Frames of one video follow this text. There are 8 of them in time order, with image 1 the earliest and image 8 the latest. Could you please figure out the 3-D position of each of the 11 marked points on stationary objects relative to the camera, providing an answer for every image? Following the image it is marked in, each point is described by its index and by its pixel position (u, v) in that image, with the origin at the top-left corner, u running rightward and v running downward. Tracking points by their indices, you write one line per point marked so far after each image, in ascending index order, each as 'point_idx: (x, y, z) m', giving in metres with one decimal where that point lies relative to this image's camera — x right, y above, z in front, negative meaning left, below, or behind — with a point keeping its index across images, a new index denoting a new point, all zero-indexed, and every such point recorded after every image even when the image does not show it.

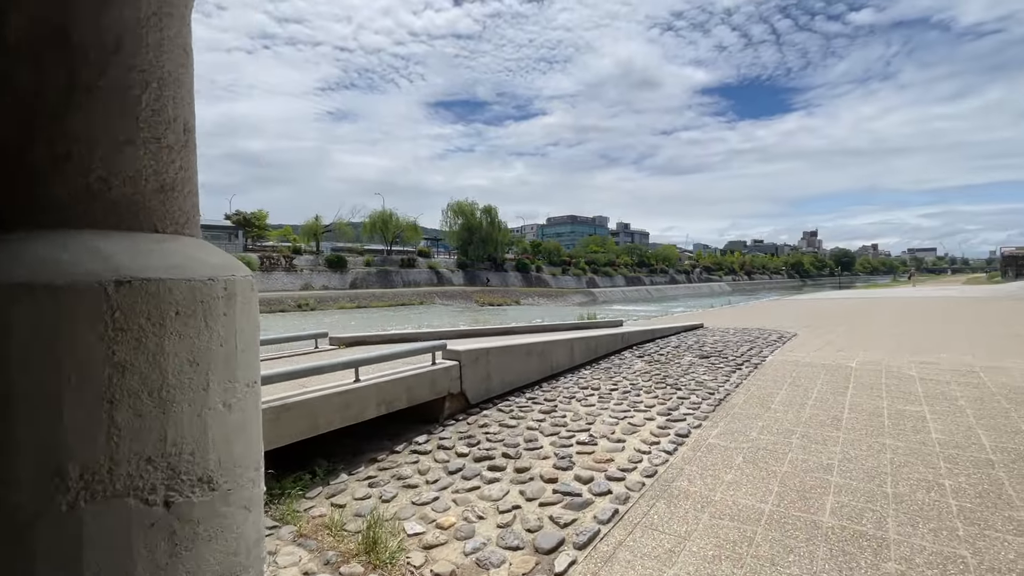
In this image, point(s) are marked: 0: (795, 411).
0: (+3.0, -1.3, +5.1) m
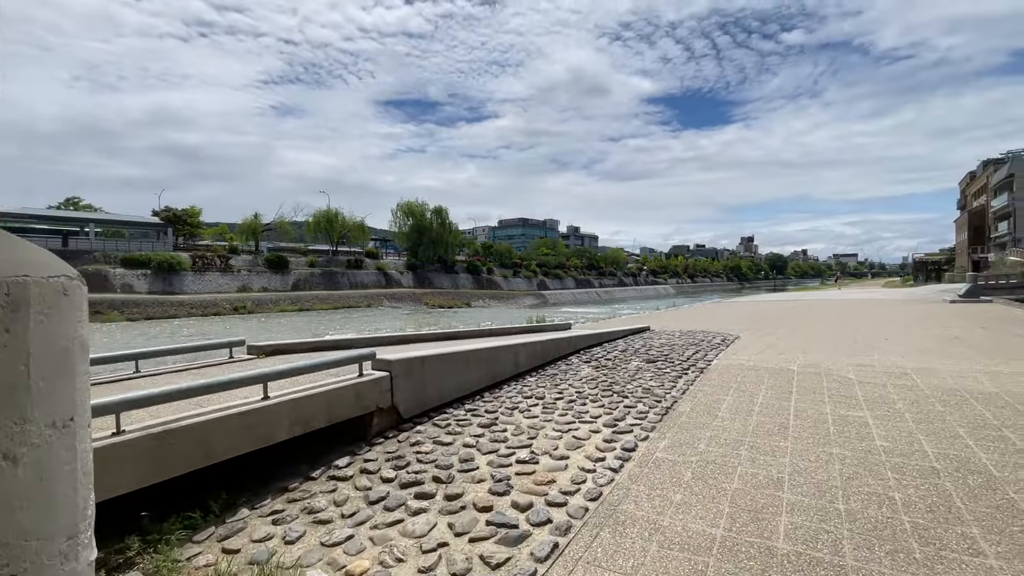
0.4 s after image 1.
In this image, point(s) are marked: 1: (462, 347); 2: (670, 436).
0: (+2.4, -1.4, +5.0) m
1: (-0.7, -0.8, +6.3) m
2: (+1.5, -1.4, +4.6) m
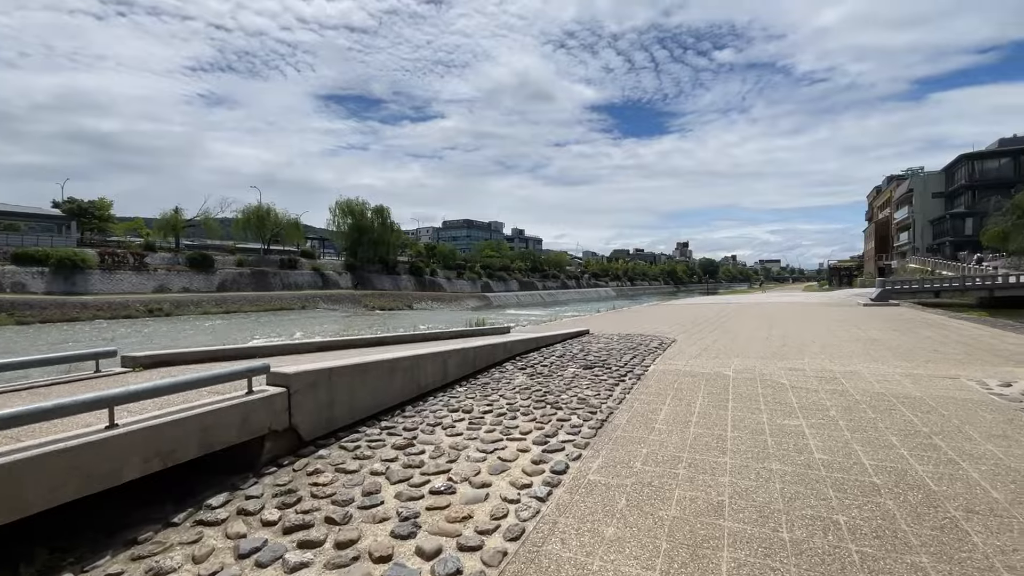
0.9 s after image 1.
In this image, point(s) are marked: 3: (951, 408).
0: (+1.6, -1.4, +4.6) m
1: (-1.5, -0.8, +5.6) m
2: (+0.8, -1.4, +4.2) m
3: (+4.6, -1.3, +5.0) m
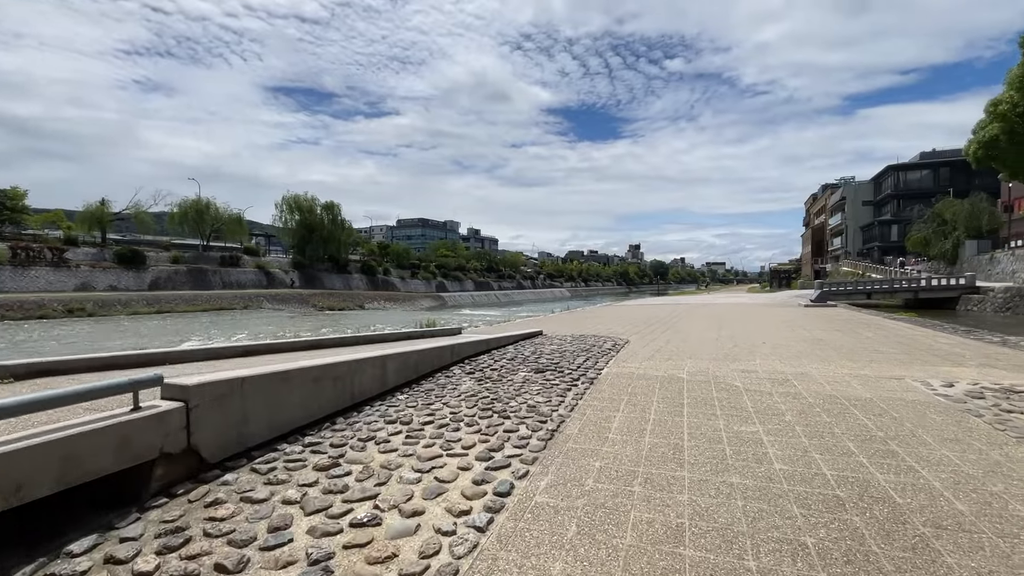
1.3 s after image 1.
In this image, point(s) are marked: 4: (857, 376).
0: (+1.1, -1.4, +4.3) m
1: (-2.1, -0.8, +5.0) m
2: (+0.3, -1.4, +3.8) m
3: (+4.0, -1.3, +5.0) m
4: (+4.7, -1.2, +6.5) m
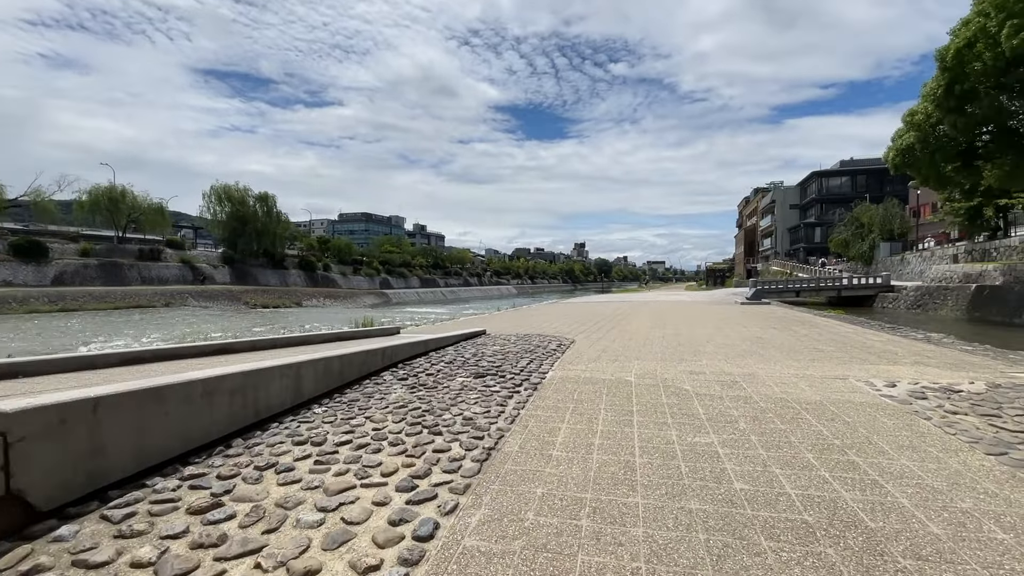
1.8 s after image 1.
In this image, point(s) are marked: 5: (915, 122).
0: (+0.5, -1.4, +3.8) m
1: (-2.7, -0.7, +4.1) m
2: (-0.2, -1.4, +3.2) m
3: (+3.4, -1.3, +4.8) m
4: (+3.8, -1.2, +6.4) m
5: (+16.6, +6.8, +19.8) m
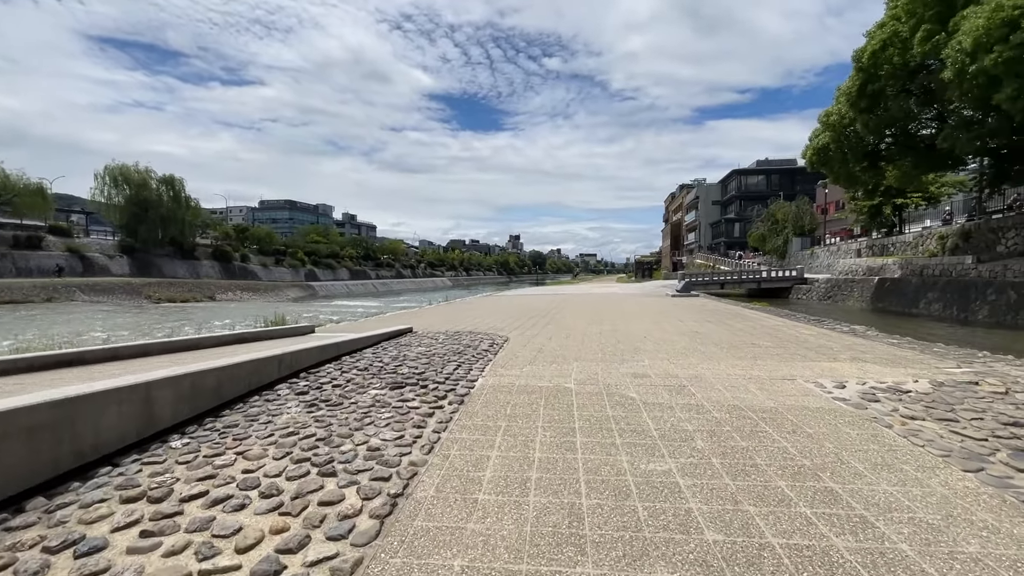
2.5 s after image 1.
0: (0.0, -1.4, +3.0) m
1: (-3.3, -0.7, +2.8) m
2: (-0.6, -1.4, +2.3) m
3: (+2.7, -1.2, +4.3) m
4: (+2.9, -1.1, +6.0) m
5: (+13.8, +7.2, +20.9) m
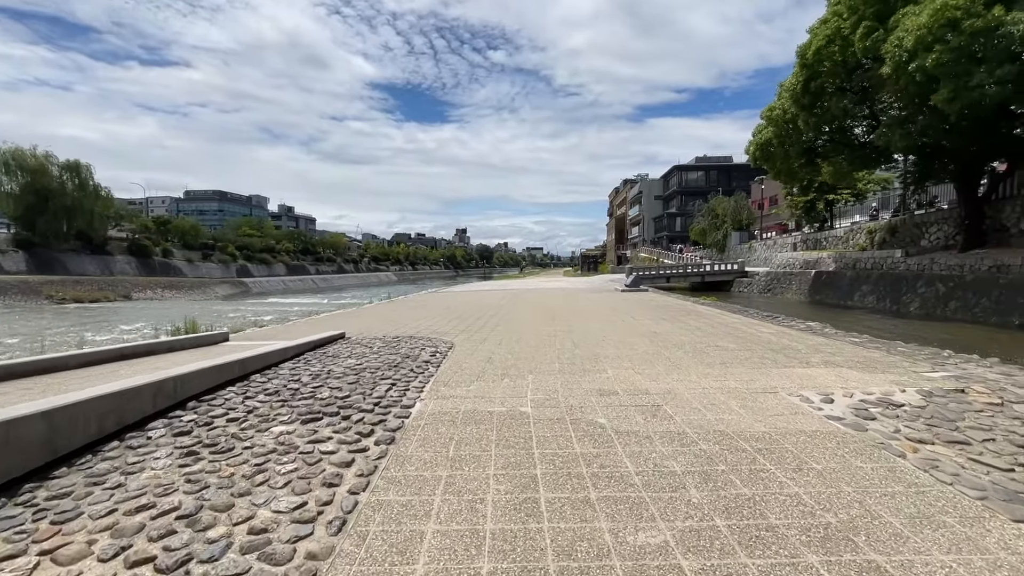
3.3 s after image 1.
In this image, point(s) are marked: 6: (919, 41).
0: (-0.2, -1.4, +2.0) m
1: (-3.5, -0.9, +1.5) m
2: (-0.8, -1.5, +1.2) m
3: (+2.3, -1.3, +3.6) m
4: (+2.4, -1.1, +5.3) m
5: (+11.4, +7.4, +21.2) m
6: (+10.8, +6.5, +12.8) m
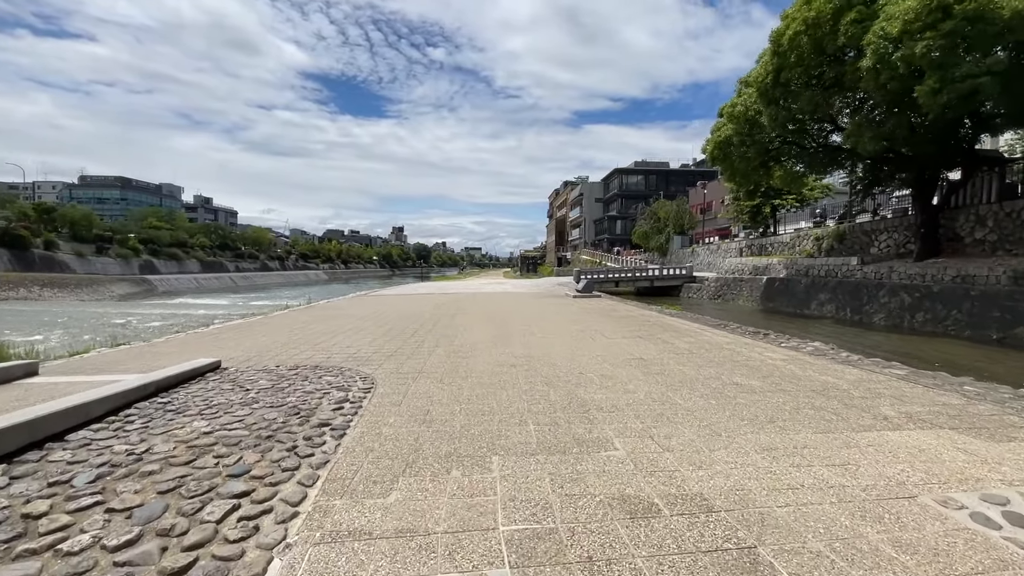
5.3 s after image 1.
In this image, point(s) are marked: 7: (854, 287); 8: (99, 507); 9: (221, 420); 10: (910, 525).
0: (-0.1, -1.6, -0.5) m
1: (-3.2, -1.0, -1.4) m
2: (-0.5, -1.7, -1.3) m
3: (+2.2, -1.5, +1.5) m
4: (+2.1, -1.3, +3.1) m
5: (+9.1, +7.1, +20.0) m
6: (+9.5, +6.2, +11.7) m
7: (+12.6, 0.0, +17.8) m
8: (-2.5, -1.3, +3.1) m
9: (-2.8, -1.3, +4.7) m
10: (+2.3, -1.4, +2.8) m
